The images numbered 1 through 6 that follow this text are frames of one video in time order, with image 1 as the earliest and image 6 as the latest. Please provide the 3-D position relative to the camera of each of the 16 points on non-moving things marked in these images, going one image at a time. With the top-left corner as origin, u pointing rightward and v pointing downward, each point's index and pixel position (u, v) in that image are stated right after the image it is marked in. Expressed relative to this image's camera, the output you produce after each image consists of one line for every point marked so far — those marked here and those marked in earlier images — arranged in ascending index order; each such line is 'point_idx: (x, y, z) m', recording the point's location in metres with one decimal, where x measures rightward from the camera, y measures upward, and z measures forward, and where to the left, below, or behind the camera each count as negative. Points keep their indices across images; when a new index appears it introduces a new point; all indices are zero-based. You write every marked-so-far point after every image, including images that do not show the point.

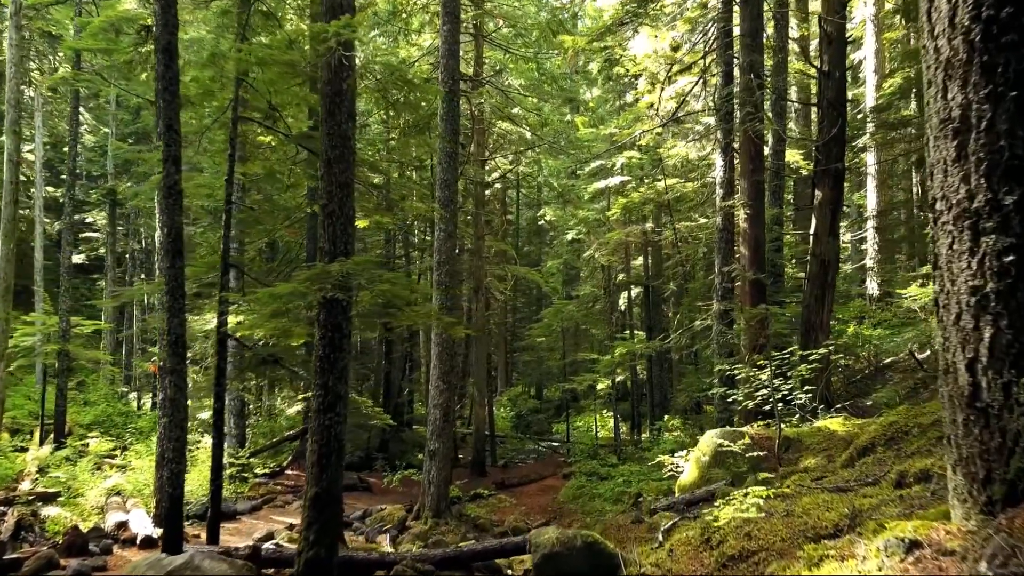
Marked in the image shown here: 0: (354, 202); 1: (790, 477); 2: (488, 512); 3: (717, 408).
0: (-1.3, +0.7, +6.1) m
1: (+2.0, -1.4, +5.3) m
2: (-0.4, -3.9, +13.3) m
3: (+2.7, -1.6, +10.1) m
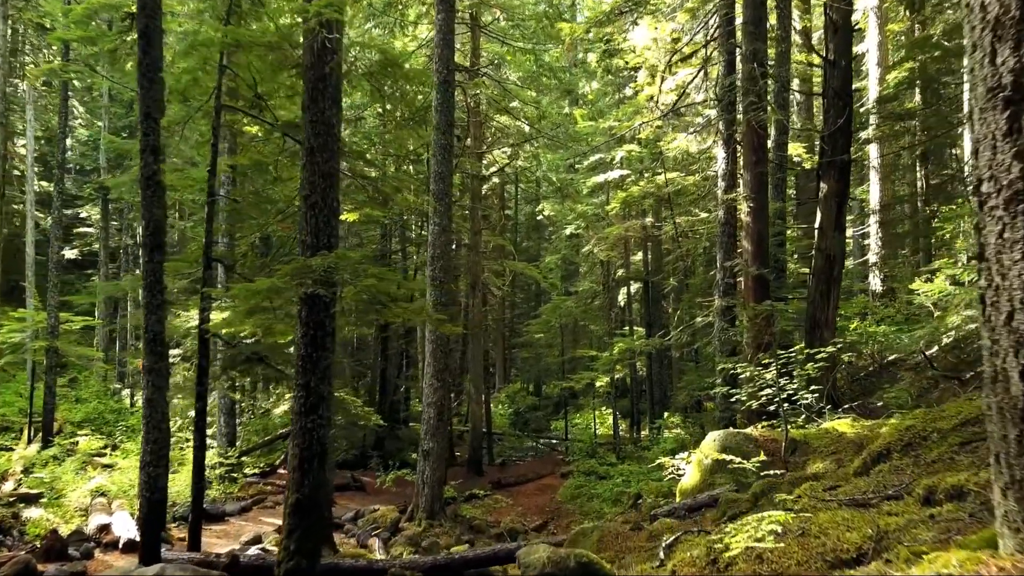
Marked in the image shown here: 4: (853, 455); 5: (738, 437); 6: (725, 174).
0: (-1.3, +0.7, +5.8) m
1: (+1.9, -1.3, +5.0) m
2: (-0.5, -3.8, +13.0) m
3: (+2.7, -1.5, +9.8) m
4: (+2.5, -1.2, +5.5) m
5: (+2.0, -1.3, +6.9) m
6: (+3.1, +1.6, +11.1) m
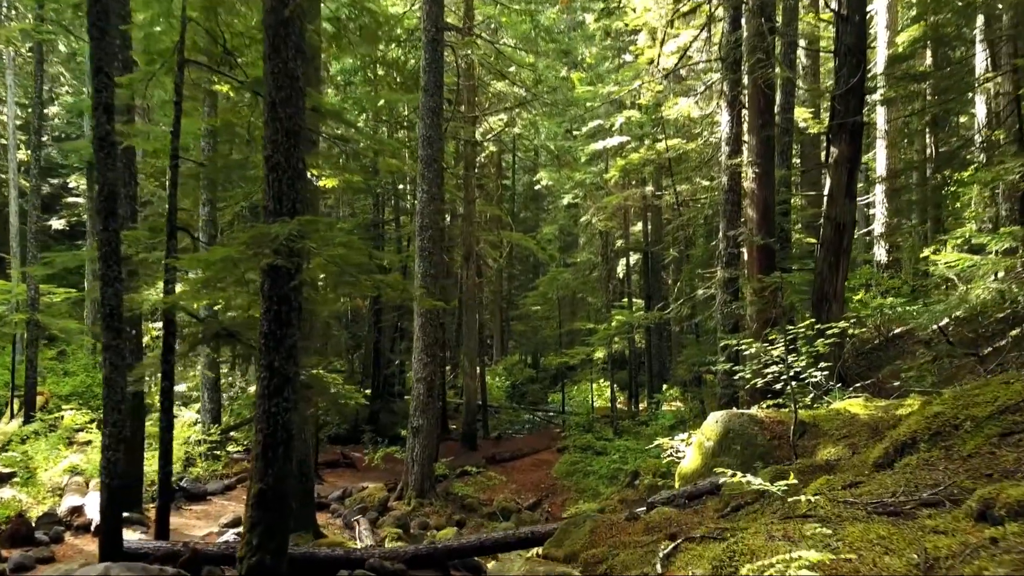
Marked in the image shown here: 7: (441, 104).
0: (-1.4, +0.9, +5.3) m
1: (+1.8, -1.2, +4.6) m
2: (-0.6, -3.3, +12.6) m
3: (+2.6, -1.2, +9.4) m
4: (+2.3, -1.0, +5.0) m
5: (+1.9, -1.1, +6.4) m
6: (+3.0, +2.0, +10.5) m
7: (-1.1, +2.8, +11.8) m
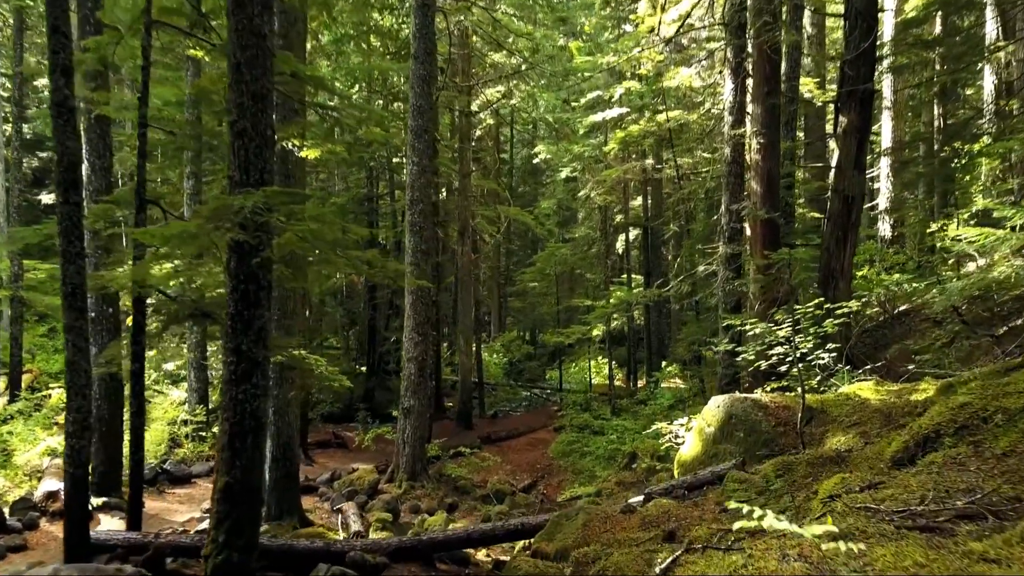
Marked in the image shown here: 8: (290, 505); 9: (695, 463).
0: (-1.5, +1.1, +4.9) m
1: (+1.7, -1.0, +4.2) m
2: (-0.7, -2.9, +12.3) m
3: (+2.5, -0.9, +9.0) m
4: (+2.3, -0.9, +4.6) m
5: (+1.8, -0.9, +6.1) m
6: (+2.9, +2.4, +10.0) m
7: (-1.2, +3.2, +11.3) m
8: (-2.4, -2.4, +8.4) m
9: (+1.4, -1.4, +6.0) m
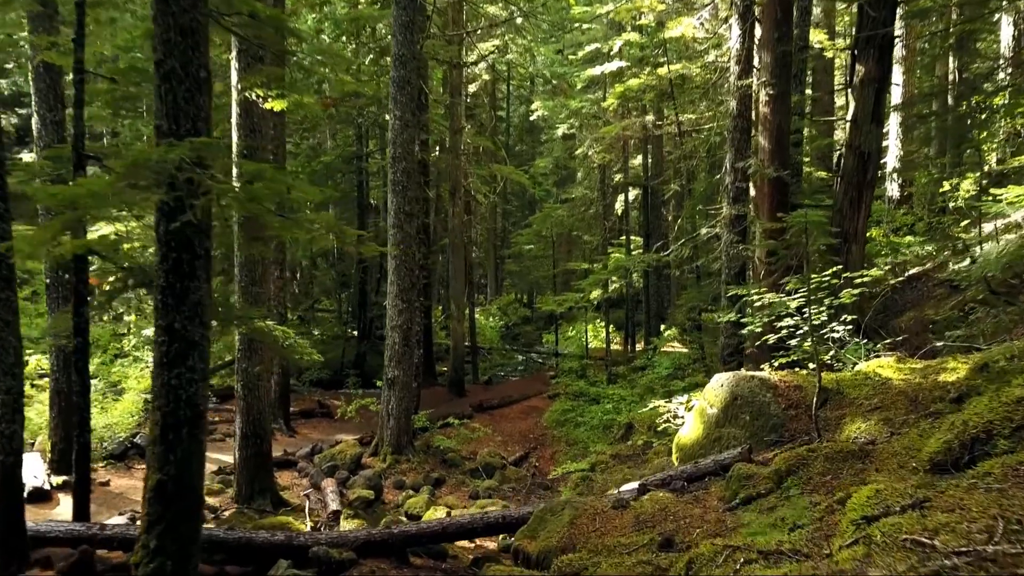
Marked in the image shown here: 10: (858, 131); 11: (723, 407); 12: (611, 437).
0: (-1.6, +1.2, +4.2) m
1: (+1.6, -0.9, +3.6) m
2: (-0.8, -2.4, +11.8) m
3: (+2.3, -0.5, +8.4) m
4: (+2.1, -0.7, +4.0) m
5: (+1.7, -0.7, +5.5) m
6: (+2.7, +2.8, +9.2) m
7: (-1.3, +3.7, +10.5) m
8: (-2.6, -2.0, +7.8) m
9: (+1.3, -1.1, +5.5) m
10: (+3.7, +1.7, +8.2) m
11: (+1.5, -0.8, +5.4) m
12: (+1.4, -2.2, +11.1) m
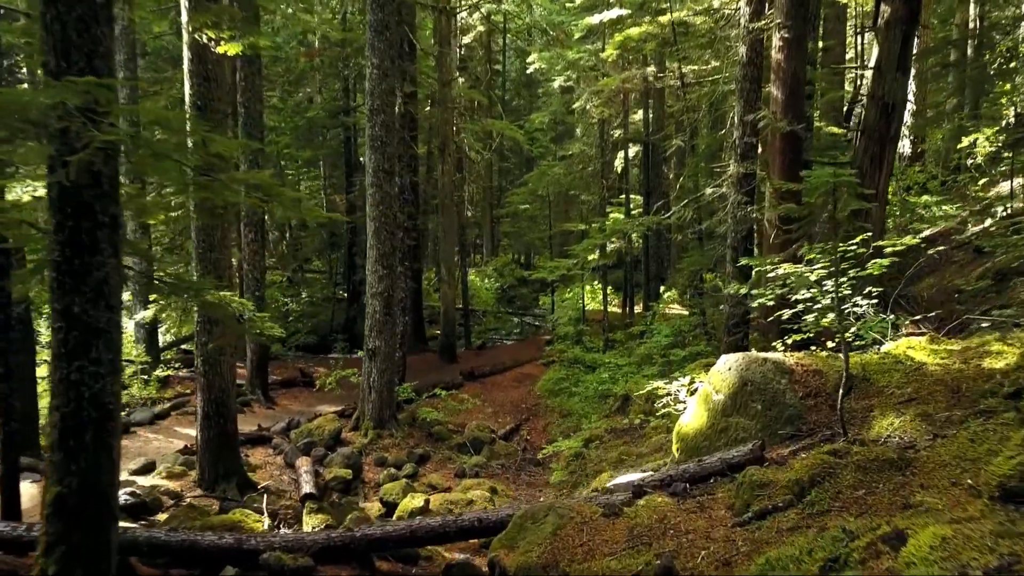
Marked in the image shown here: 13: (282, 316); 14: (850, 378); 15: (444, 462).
0: (-1.8, +1.4, +3.4) m
1: (+1.5, -0.8, +3.0) m
2: (-1.0, -1.8, +11.2) m
3: (+2.2, -0.2, +7.7) m
4: (+2.0, -0.6, +3.4) m
5: (+1.6, -0.5, +4.8) m
6: (+2.6, +3.2, +8.4) m
7: (-1.5, +4.1, +9.6) m
8: (-2.7, -1.7, +7.2) m
9: (+1.2, -0.9, +4.8) m
10: (+3.6, +2.0, +7.4) m
11: (+1.4, -0.7, +4.8) m
12: (+1.3, -1.7, +10.5) m
13: (-5.5, -0.7, +18.5) m
14: (+2.0, -0.5, +4.5) m
15: (-0.8, -2.1, +9.3) m
